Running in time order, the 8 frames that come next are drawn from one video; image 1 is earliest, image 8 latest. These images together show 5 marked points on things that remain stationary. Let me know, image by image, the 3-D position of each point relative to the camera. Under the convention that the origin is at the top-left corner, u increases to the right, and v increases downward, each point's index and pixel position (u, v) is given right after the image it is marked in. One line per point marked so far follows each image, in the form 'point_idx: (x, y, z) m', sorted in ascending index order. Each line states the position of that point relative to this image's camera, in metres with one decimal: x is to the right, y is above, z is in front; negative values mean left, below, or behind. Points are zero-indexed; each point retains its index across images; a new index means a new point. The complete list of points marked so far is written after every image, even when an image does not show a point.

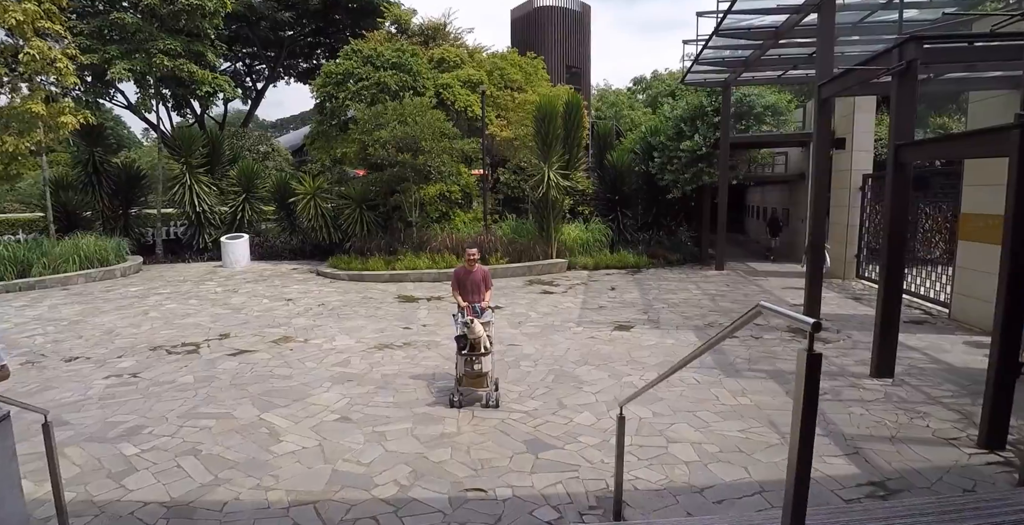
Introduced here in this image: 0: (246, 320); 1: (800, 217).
0: (-4.0, -0.9, +9.2) m
1: (+8.0, +1.2, +17.1) m
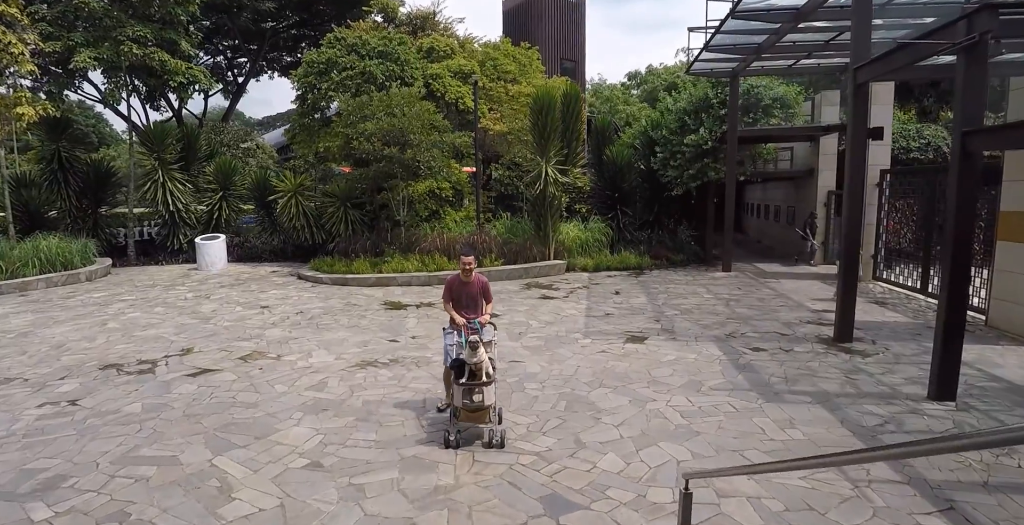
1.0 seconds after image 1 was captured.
0: (-4.0, -0.9, +8.2) m
1: (+7.9, +1.2, +16.3) m
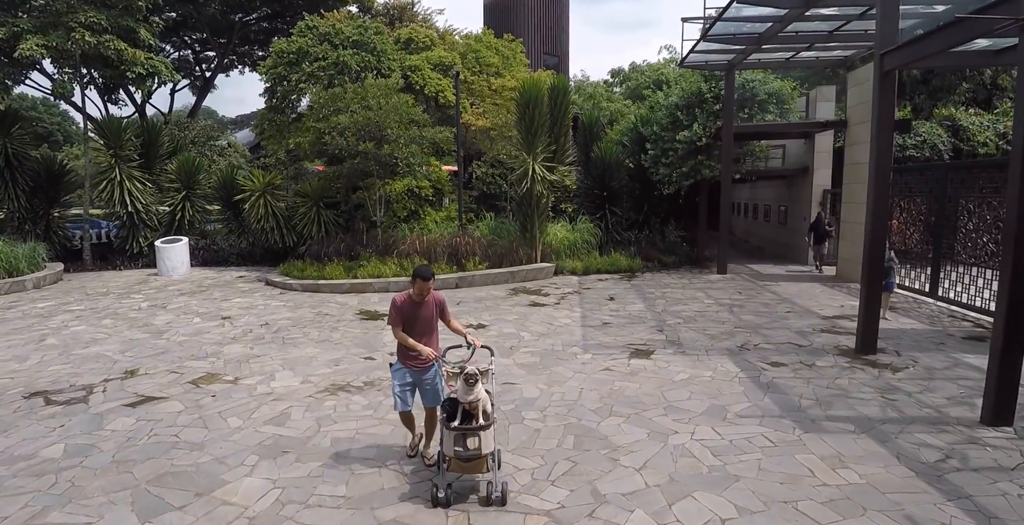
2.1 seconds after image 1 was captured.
0: (-4.2, -1.0, +7.3) m
1: (+7.4, +1.2, +15.8) m
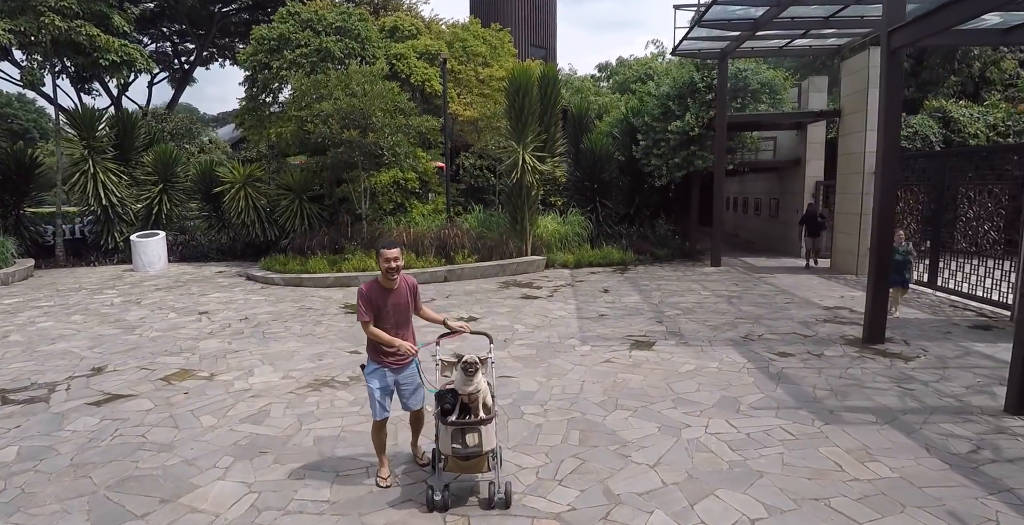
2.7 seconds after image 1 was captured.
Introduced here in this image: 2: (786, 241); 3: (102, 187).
0: (-4.2, -0.9, +6.9) m
1: (+7.2, +1.4, +15.6) m
2: (+7.2, +0.6, +16.1) m
3: (-9.7, +1.8, +14.4) m
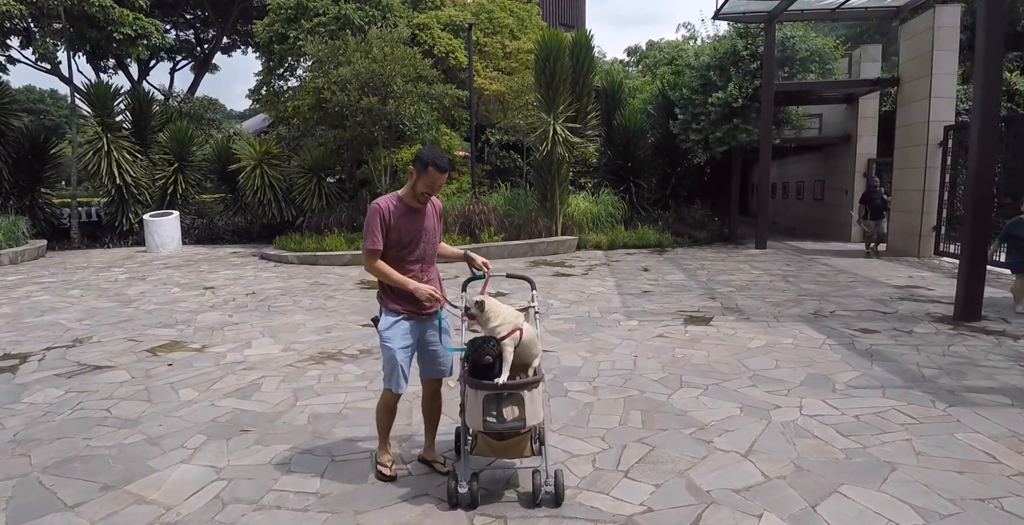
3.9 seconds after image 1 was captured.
0: (-3.9, -0.6, +6.2) m
1: (+7.8, +1.8, +14.5) m
2: (+7.9, +0.9, +15.0) m
3: (-9.0, +2.2, +14.0) m
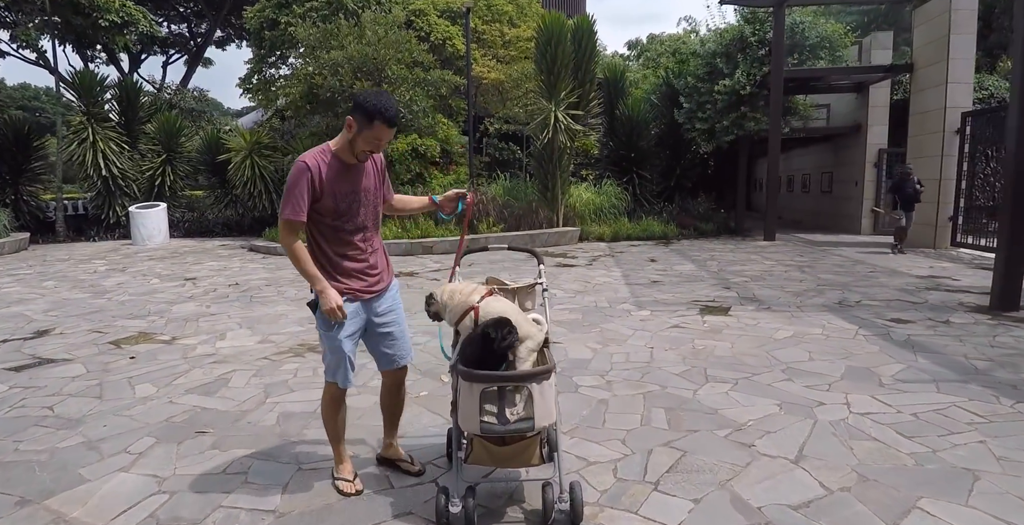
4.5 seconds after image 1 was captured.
0: (-3.9, -0.4, +5.8) m
1: (+7.8, +1.9, +14.1) m
2: (+7.9, +1.1, +14.6) m
3: (-9.1, +2.3, +13.5) m
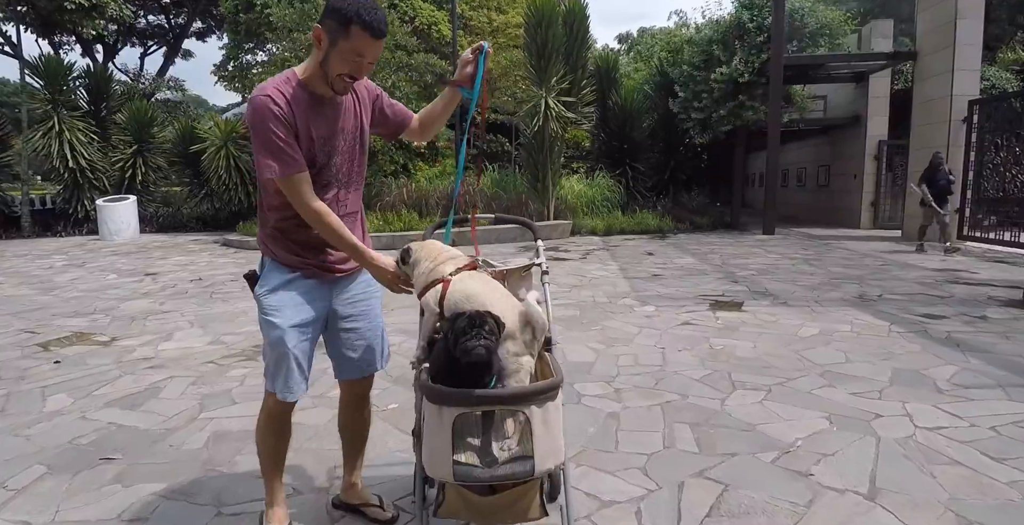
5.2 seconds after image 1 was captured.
0: (-4.0, -0.4, +5.2) m
1: (+7.6, +2.0, +13.7) m
2: (+7.6, +1.2, +14.2) m
3: (-9.3, +2.4, +12.8) m
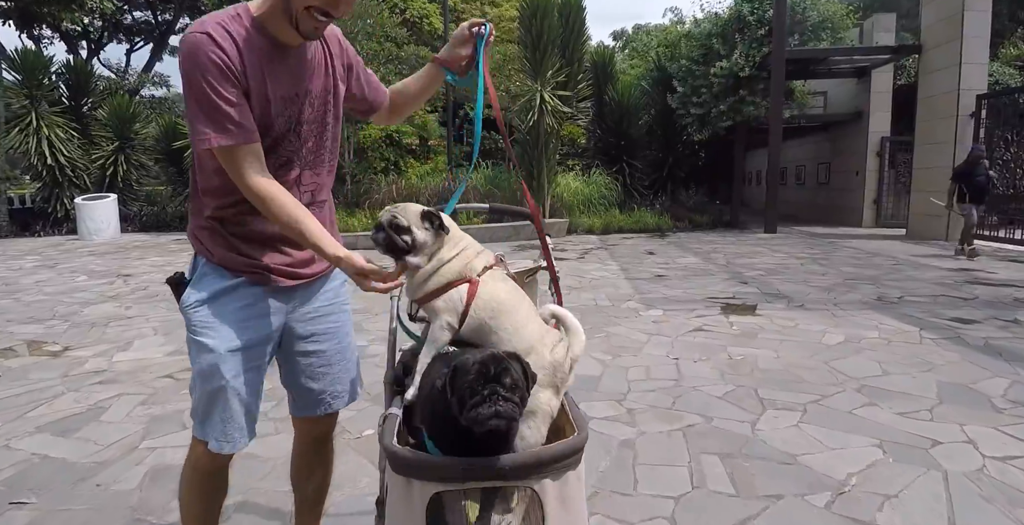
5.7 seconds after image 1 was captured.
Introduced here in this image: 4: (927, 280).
0: (-4.0, -0.4, +4.8) m
1: (+7.4, +2.0, +13.4) m
2: (+7.5, +1.2, +14.0) m
3: (-9.4, +2.4, +12.4) m
4: (+3.8, -0.2, +5.7) m
